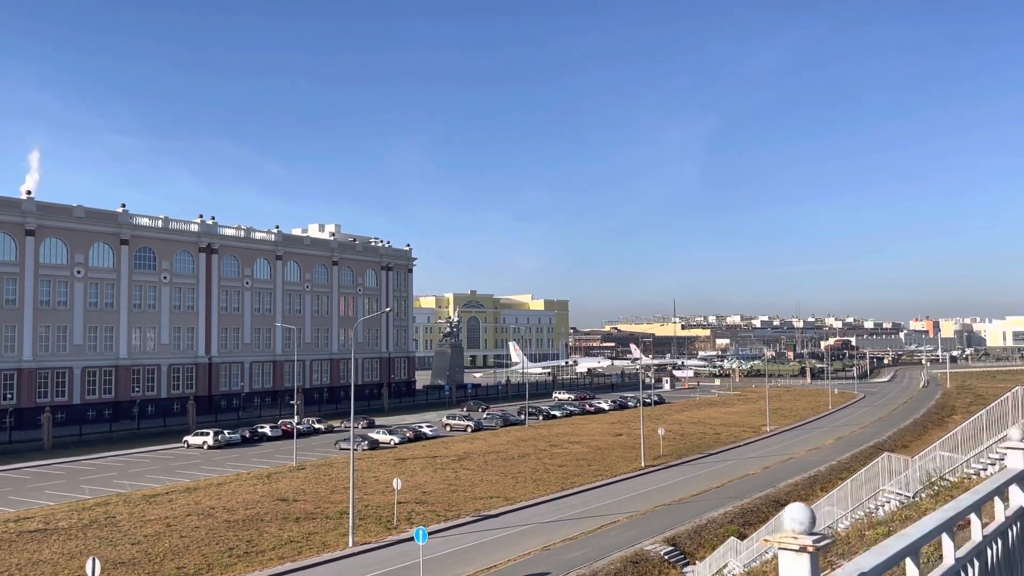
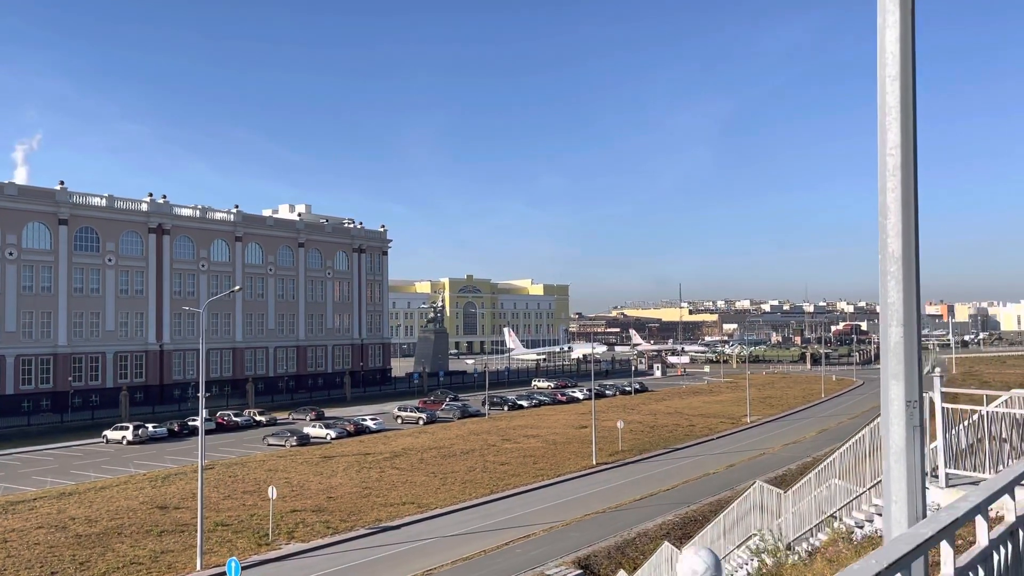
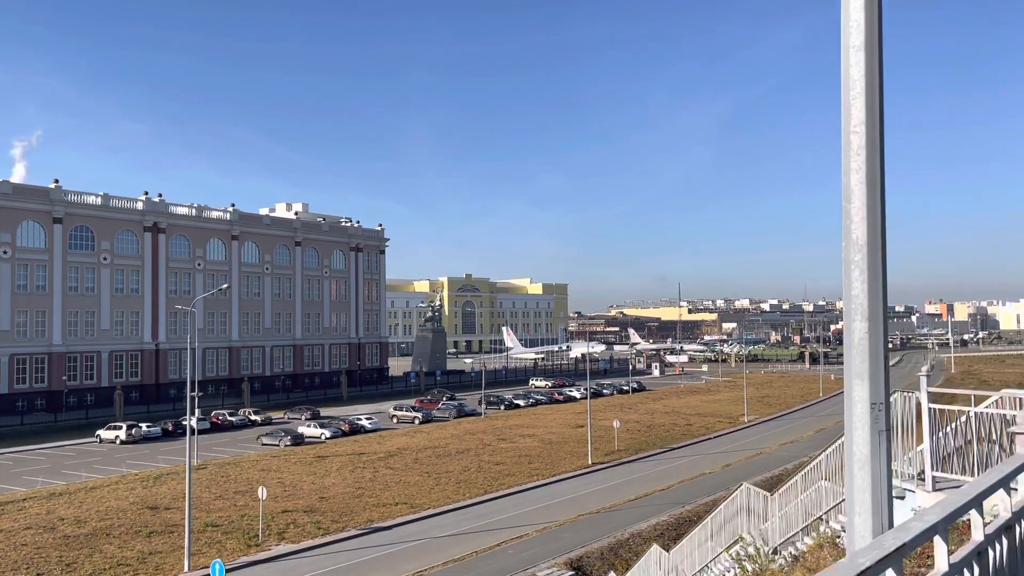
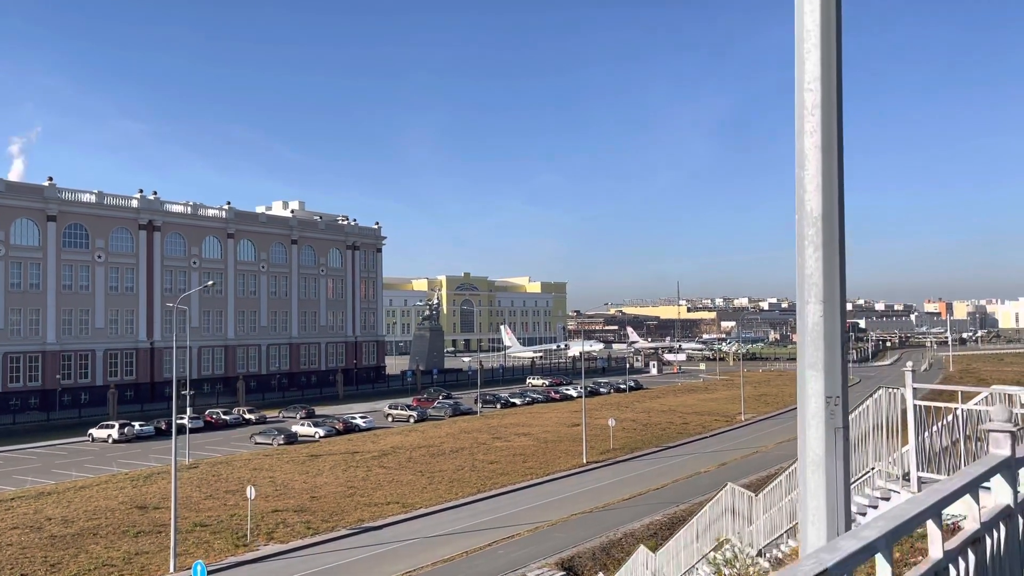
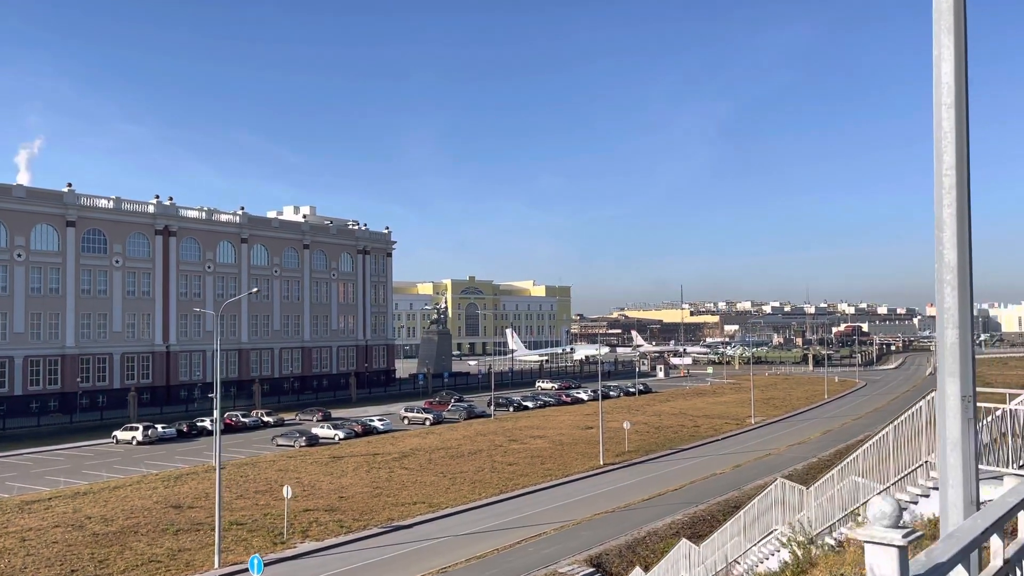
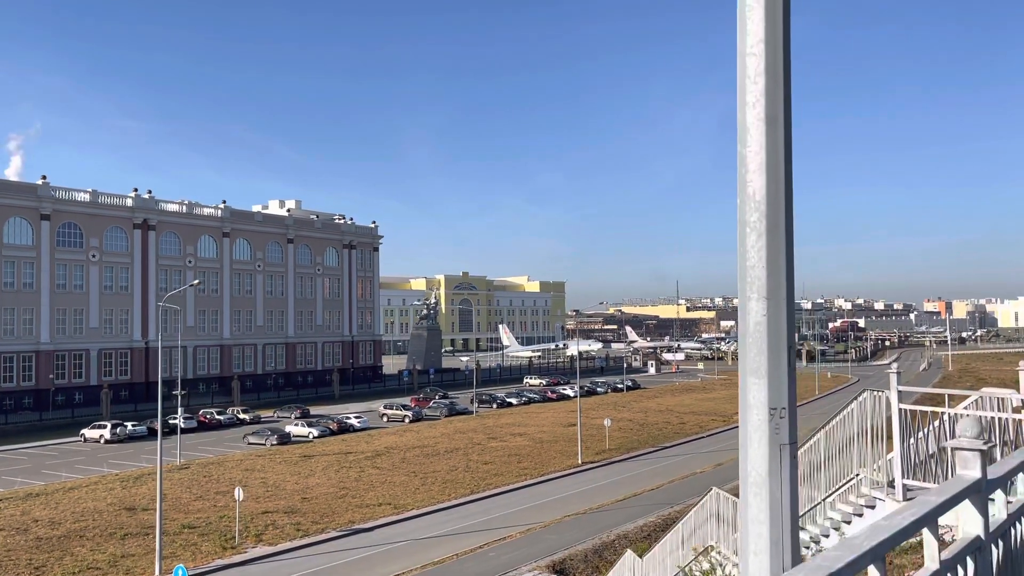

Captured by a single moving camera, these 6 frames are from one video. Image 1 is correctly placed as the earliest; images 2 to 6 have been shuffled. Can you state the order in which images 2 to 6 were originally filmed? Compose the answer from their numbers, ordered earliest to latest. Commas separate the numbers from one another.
5, 2, 3, 4, 6
